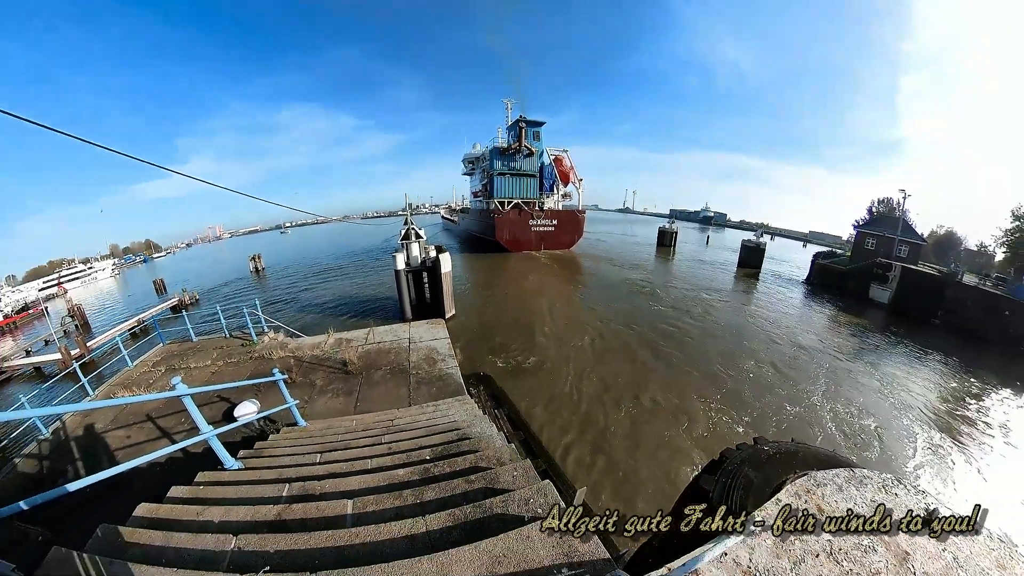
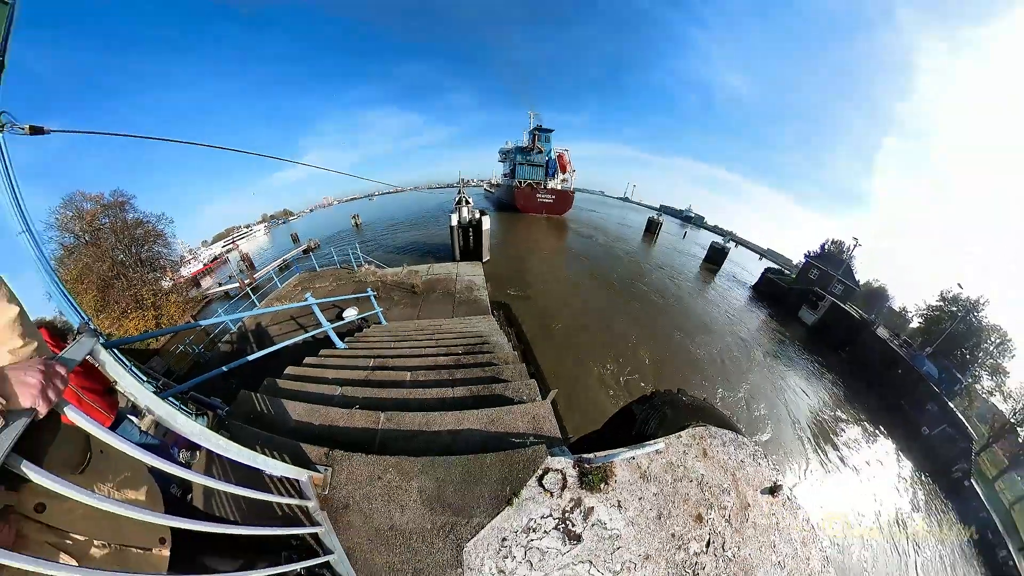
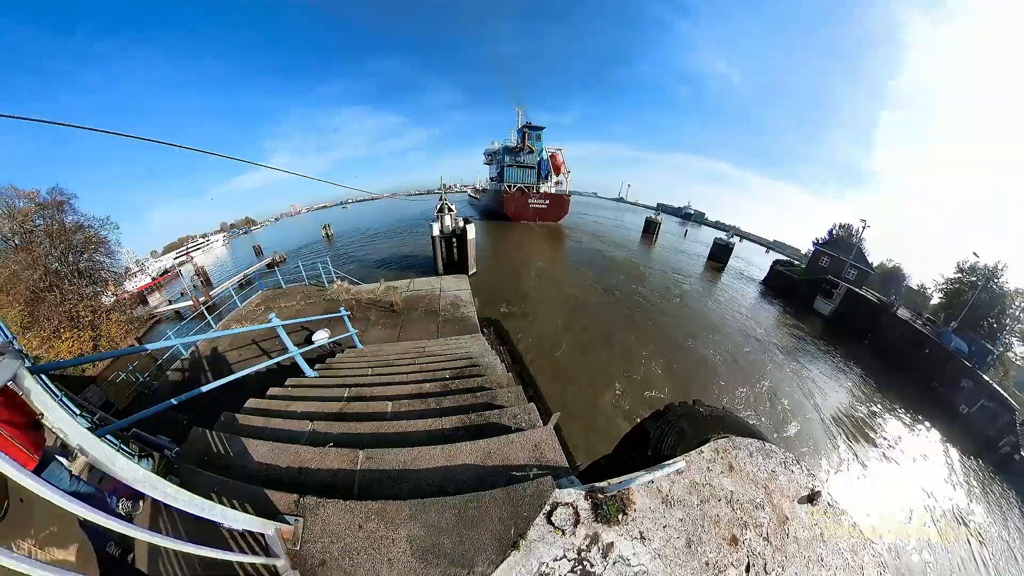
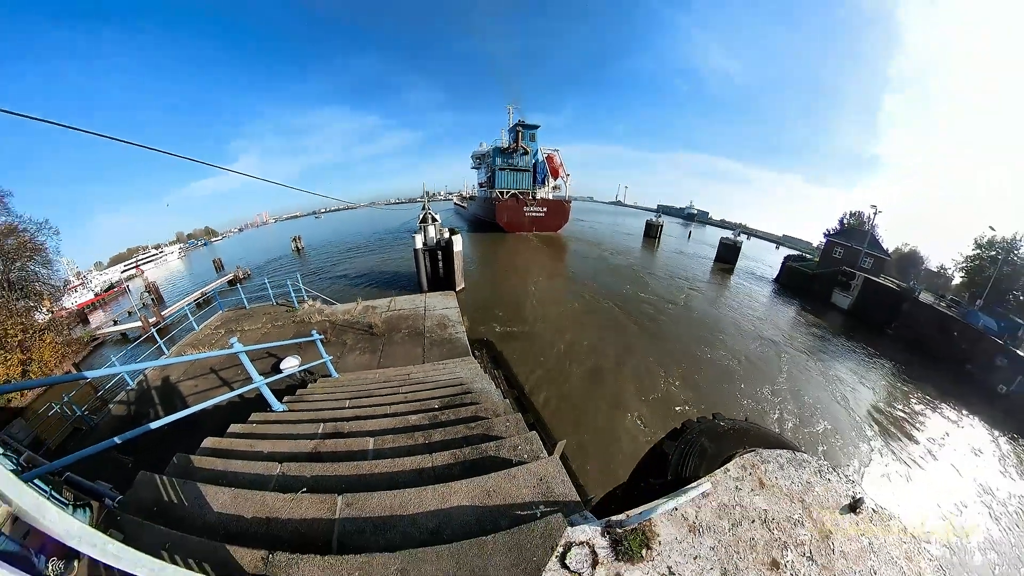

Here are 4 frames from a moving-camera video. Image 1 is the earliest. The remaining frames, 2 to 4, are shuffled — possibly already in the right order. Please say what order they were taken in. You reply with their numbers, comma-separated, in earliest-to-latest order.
4, 3, 2
